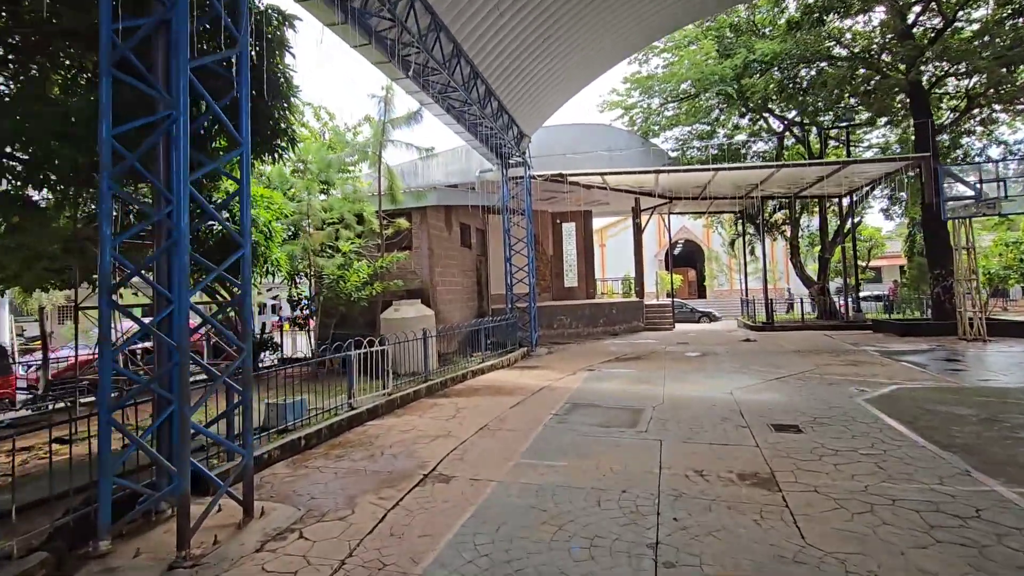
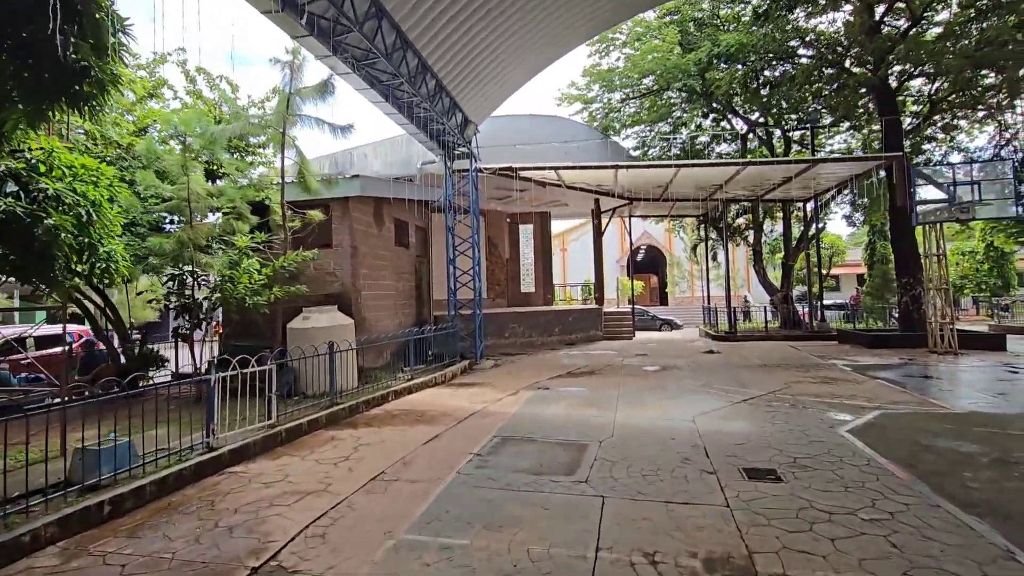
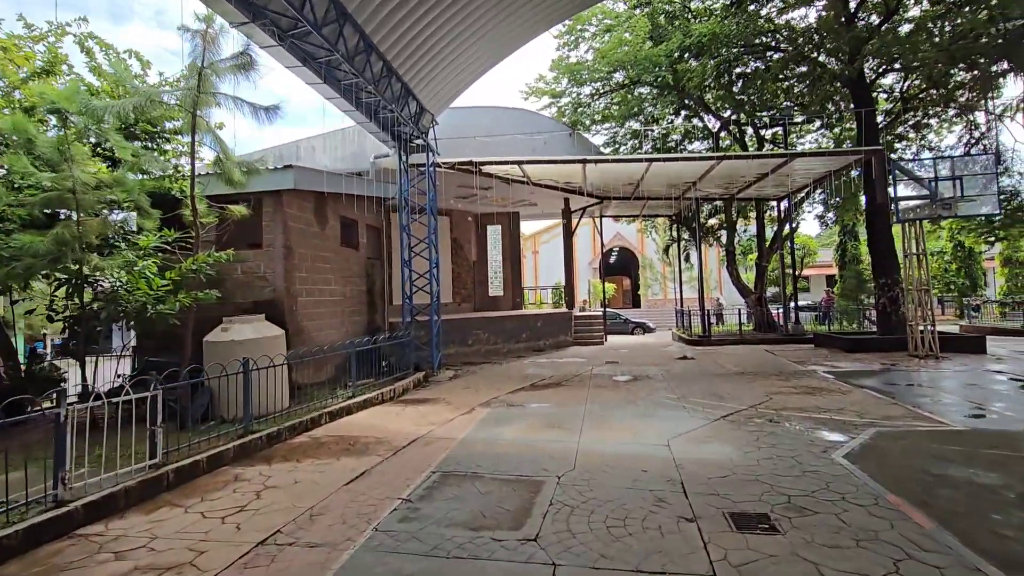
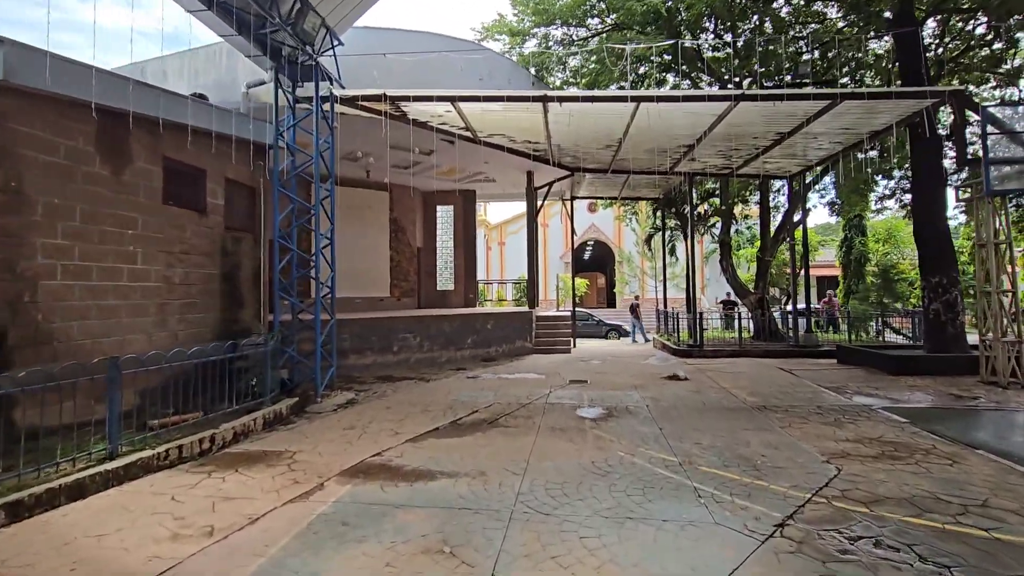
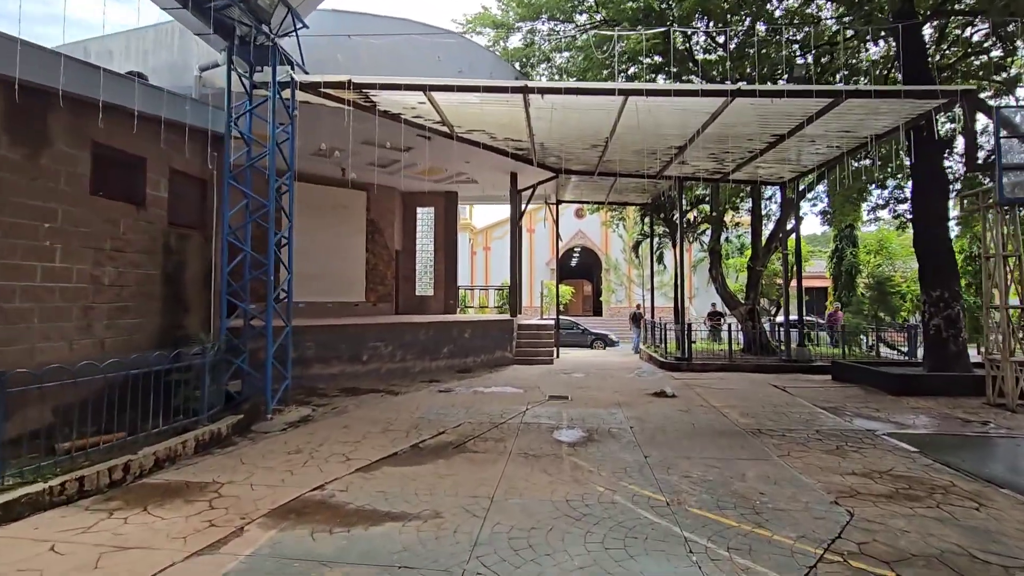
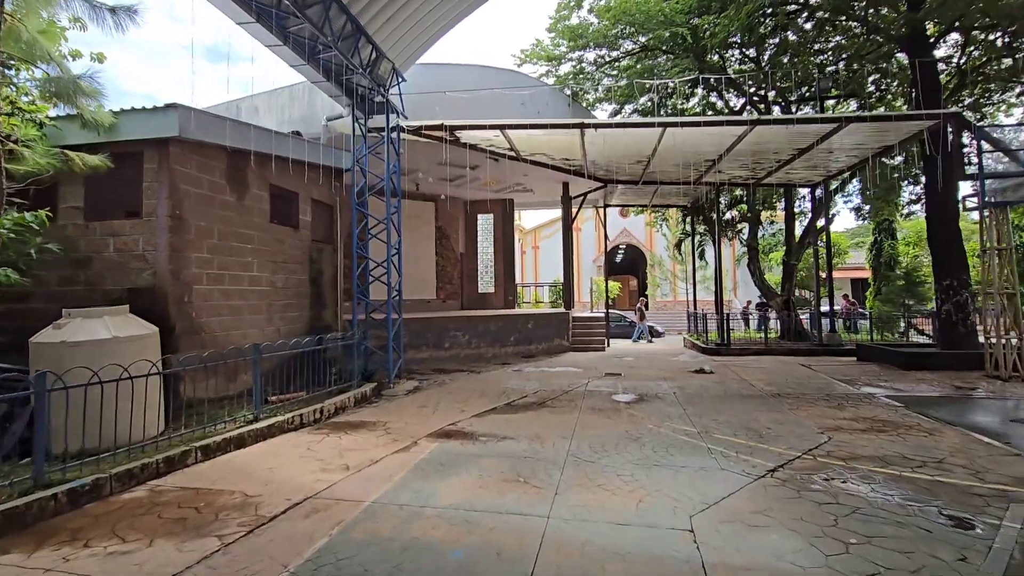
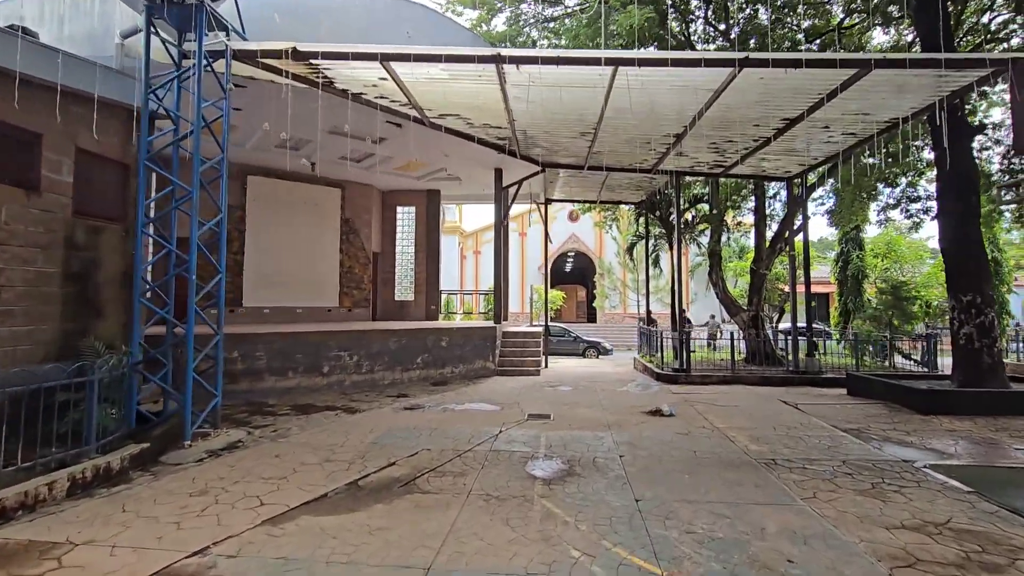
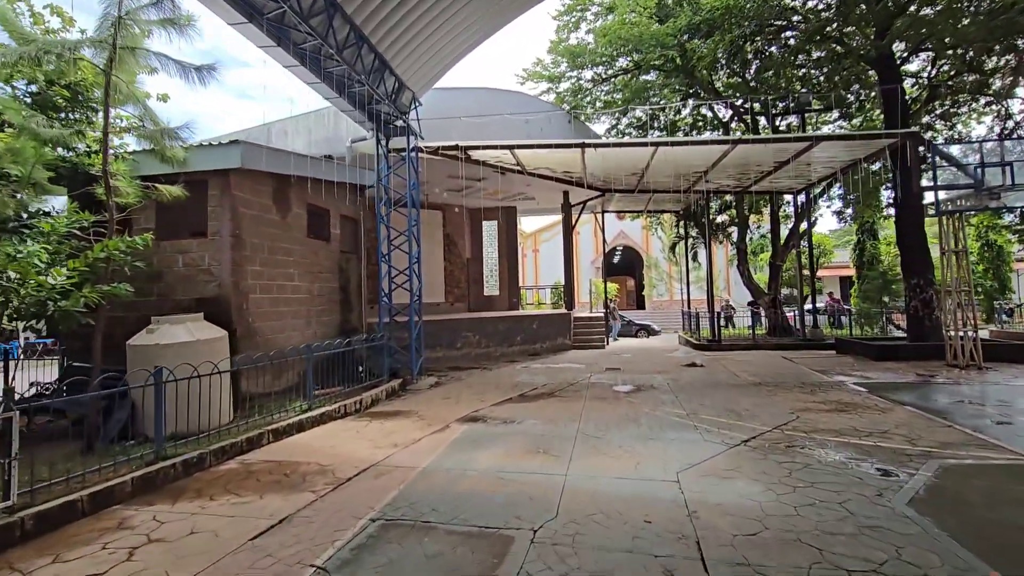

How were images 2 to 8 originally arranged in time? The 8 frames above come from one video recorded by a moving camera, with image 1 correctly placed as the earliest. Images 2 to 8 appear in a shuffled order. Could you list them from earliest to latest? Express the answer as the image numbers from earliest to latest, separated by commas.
2, 3, 8, 6, 4, 5, 7
